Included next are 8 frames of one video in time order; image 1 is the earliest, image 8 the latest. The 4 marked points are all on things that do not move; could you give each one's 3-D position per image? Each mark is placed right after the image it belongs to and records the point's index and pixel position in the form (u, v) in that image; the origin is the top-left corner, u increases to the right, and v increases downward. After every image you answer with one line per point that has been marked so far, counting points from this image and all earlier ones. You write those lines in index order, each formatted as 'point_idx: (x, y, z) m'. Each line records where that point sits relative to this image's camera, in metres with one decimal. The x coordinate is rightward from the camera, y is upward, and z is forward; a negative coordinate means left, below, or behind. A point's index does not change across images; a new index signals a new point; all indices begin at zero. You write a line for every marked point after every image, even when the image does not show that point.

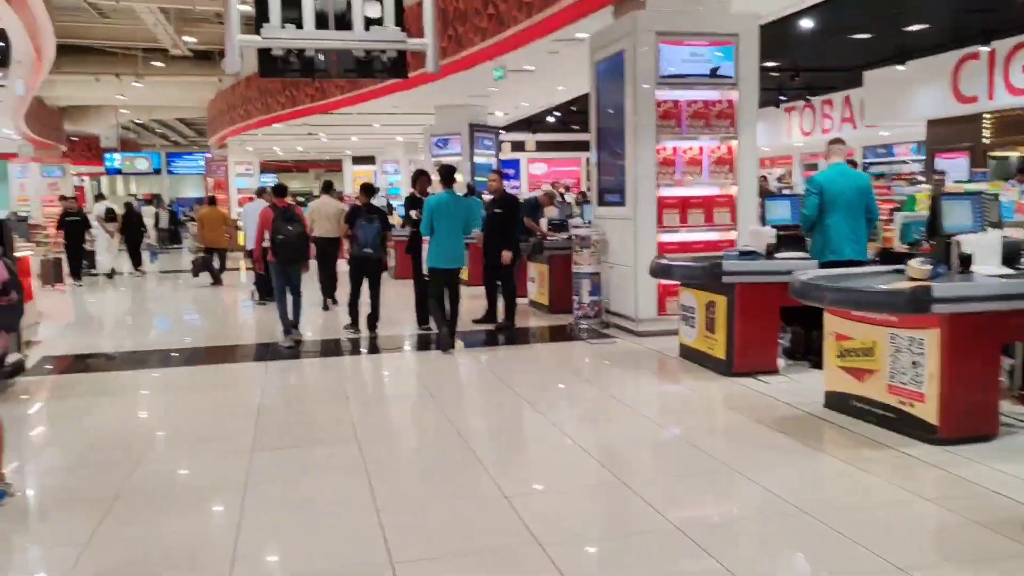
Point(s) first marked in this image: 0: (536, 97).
0: (+0.4, +3.0, +12.8) m
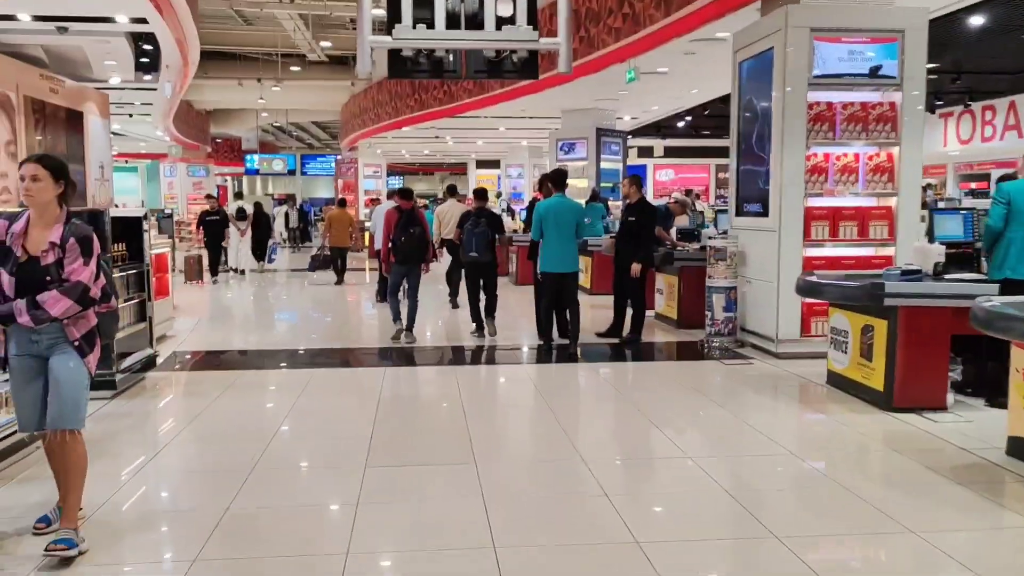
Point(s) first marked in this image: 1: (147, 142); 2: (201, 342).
0: (+2.3, +2.8, +12.4) m
1: (-8.7, +3.5, +20.0) m
2: (-2.6, -0.4, +7.0) m
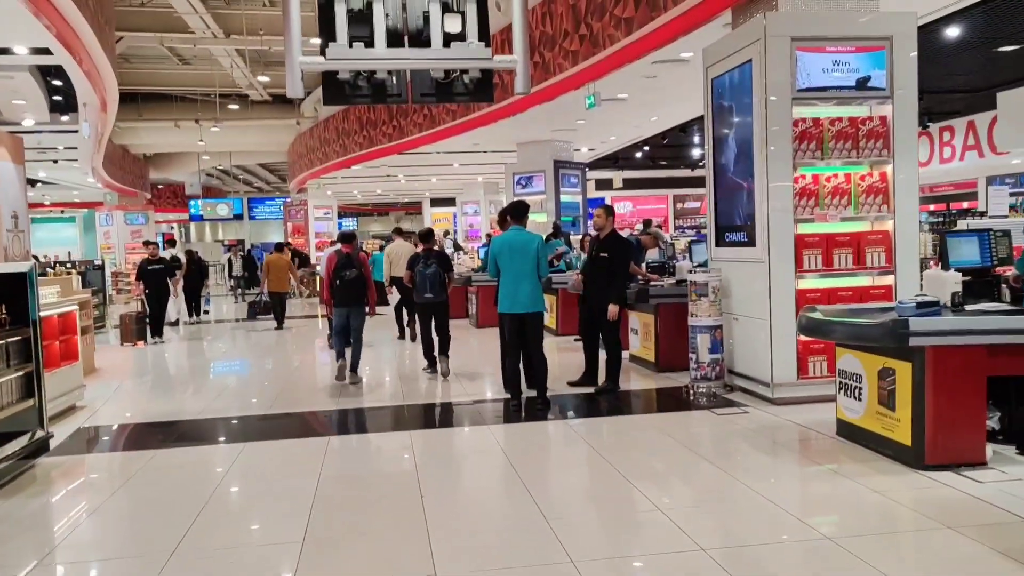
0: (+1.6, +2.3, +11.9) m
1: (-9.8, +2.2, +19.0) m
2: (-2.9, -0.9, +6.2) m
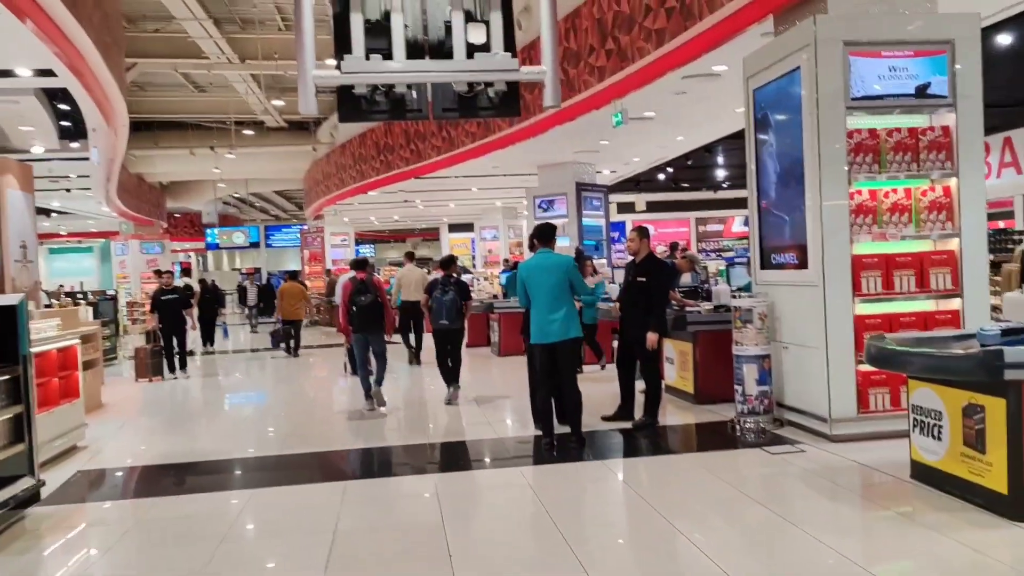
0: (+1.9, +1.9, +11.6) m
1: (-9.4, +1.6, +18.9) m
2: (-2.7, -1.1, +5.9) m
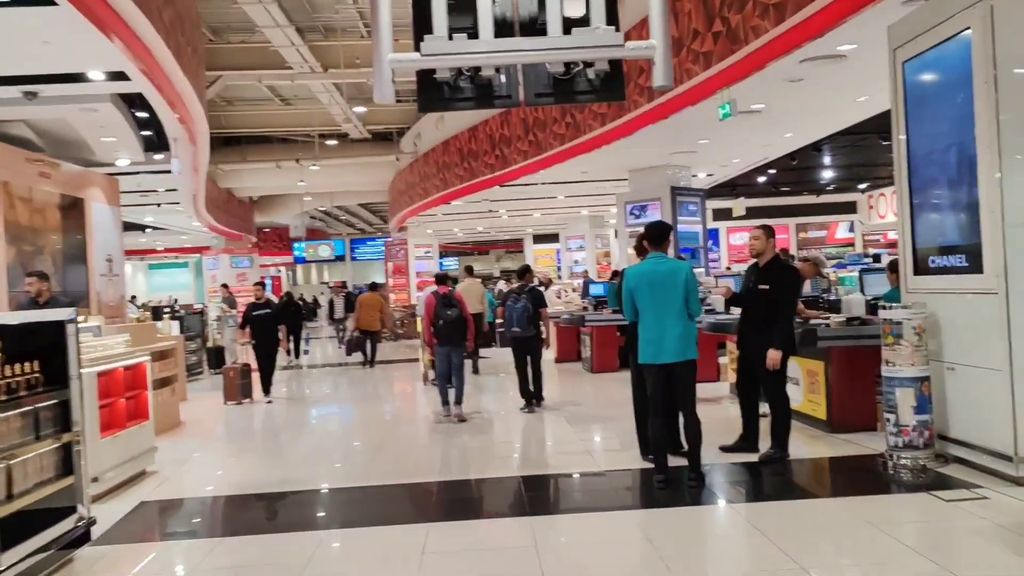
0: (+3.1, +1.8, +10.7) m
1: (-7.4, +1.2, +19.1) m
2: (-2.1, -1.2, +5.5) m
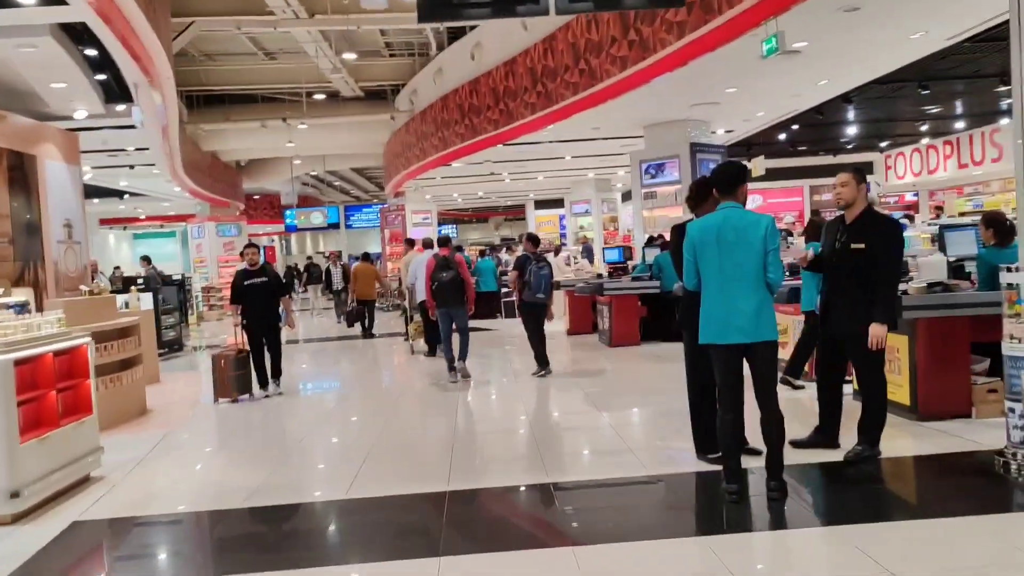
0: (+3.2, +2.2, +9.7) m
1: (-7.4, +1.9, +18.1) m
2: (-2.0, -1.0, +4.6) m
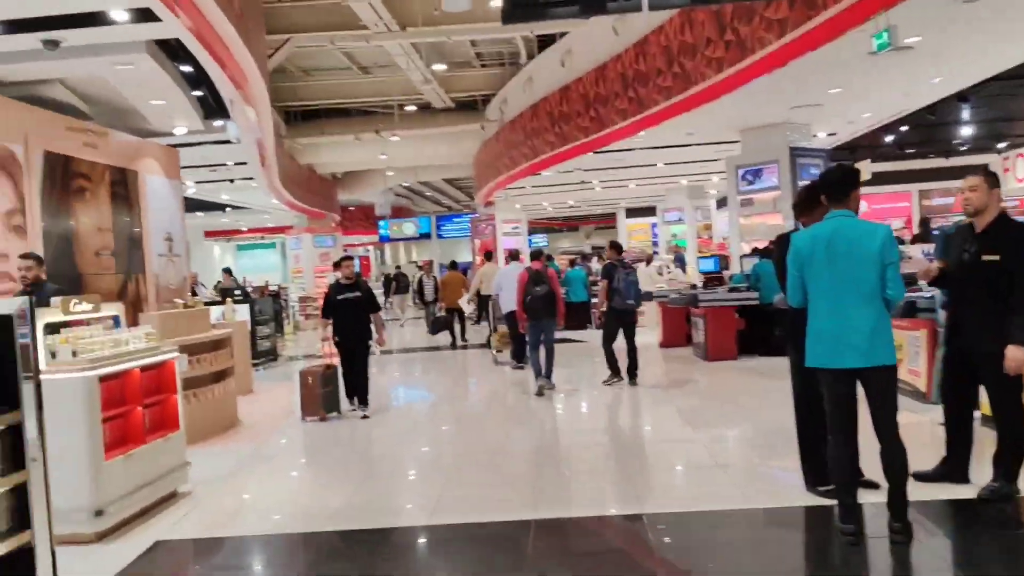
0: (+4.2, +2.1, +9.2) m
1: (-5.4, +1.7, +18.6) m
2: (-1.5, -1.1, +4.6) m
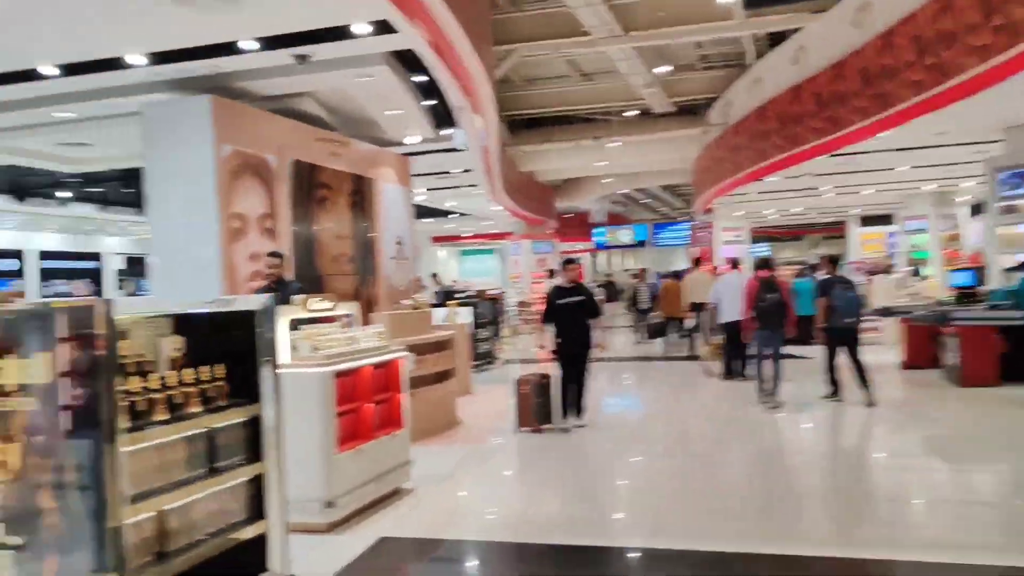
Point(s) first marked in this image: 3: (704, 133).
0: (+6.4, +1.9, +7.7) m
1: (-0.5, +1.6, +19.2) m
2: (-0.3, -1.1, +4.6) m
3: (+3.5, +2.8, +15.2) m
